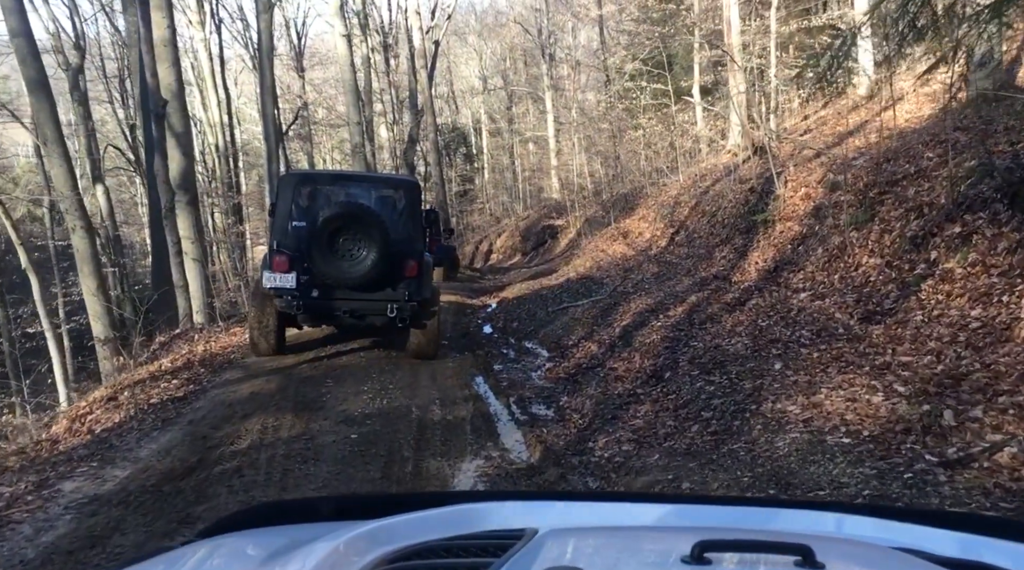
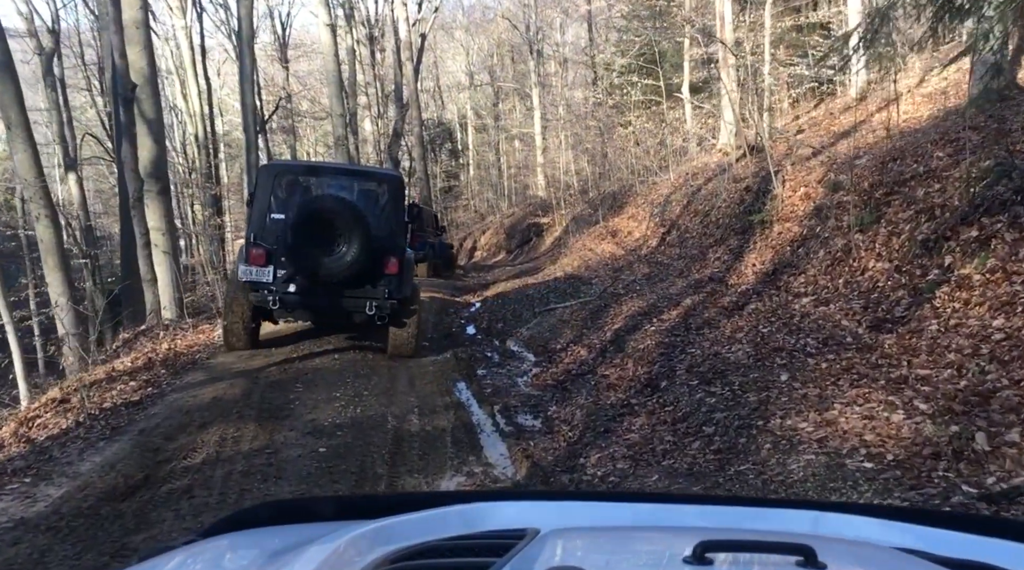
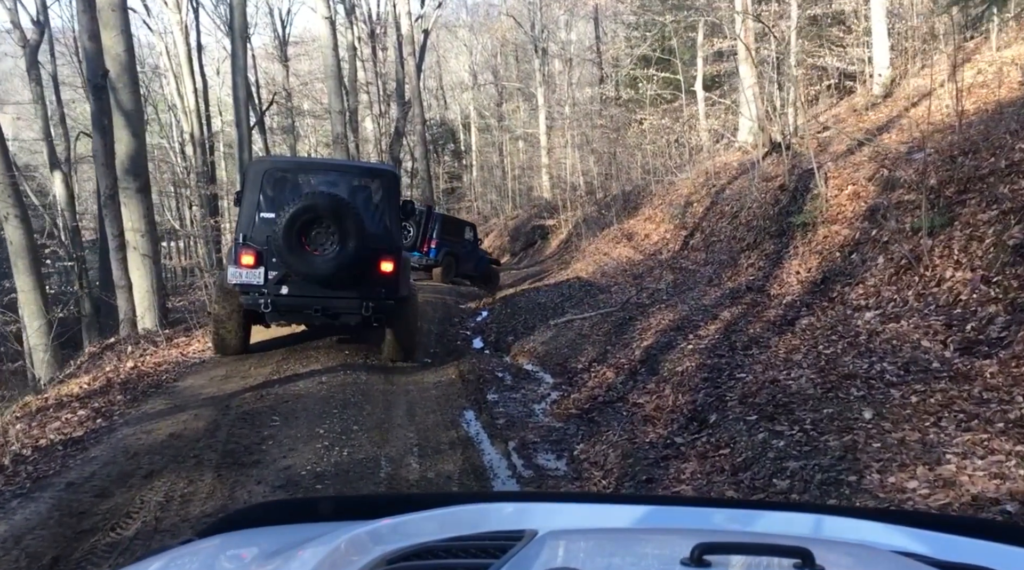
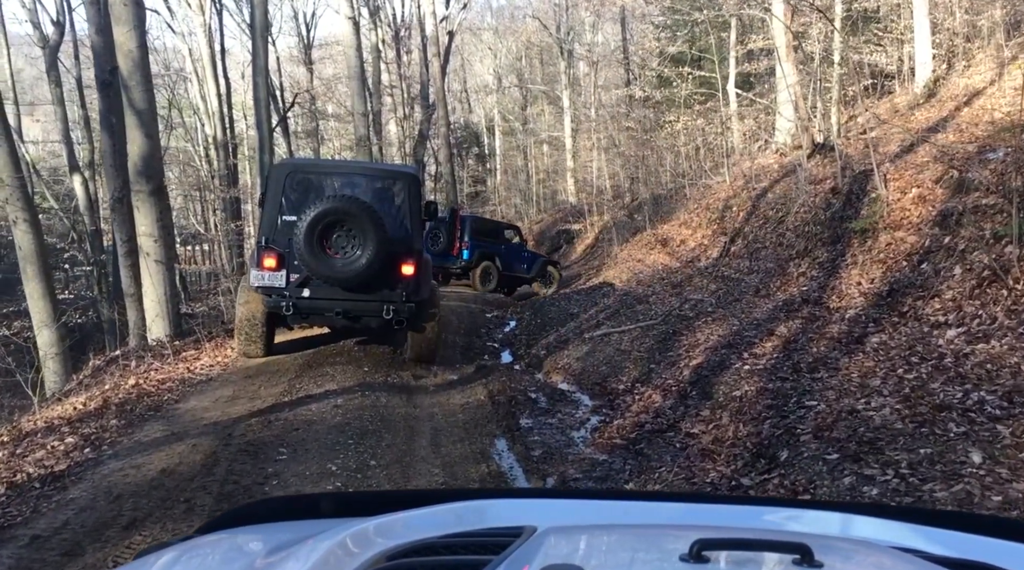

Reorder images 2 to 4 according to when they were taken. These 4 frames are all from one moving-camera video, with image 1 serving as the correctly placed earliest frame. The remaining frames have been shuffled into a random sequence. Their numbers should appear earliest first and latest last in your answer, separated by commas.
2, 3, 4
